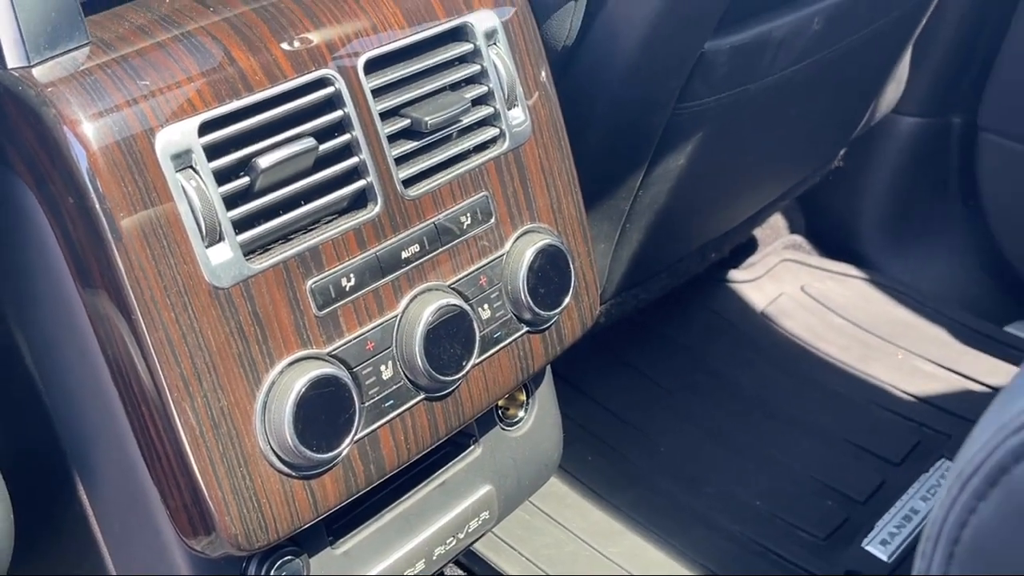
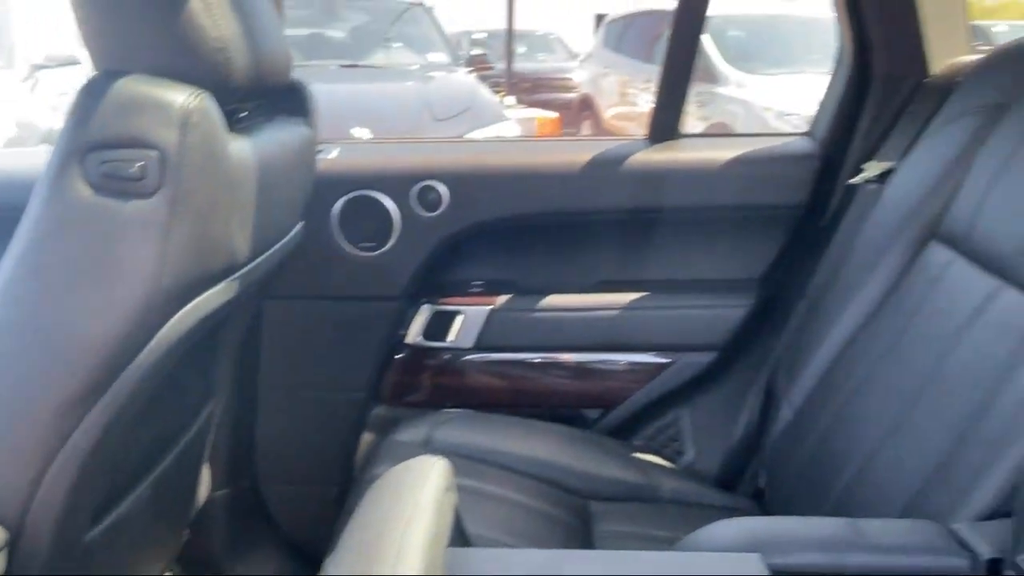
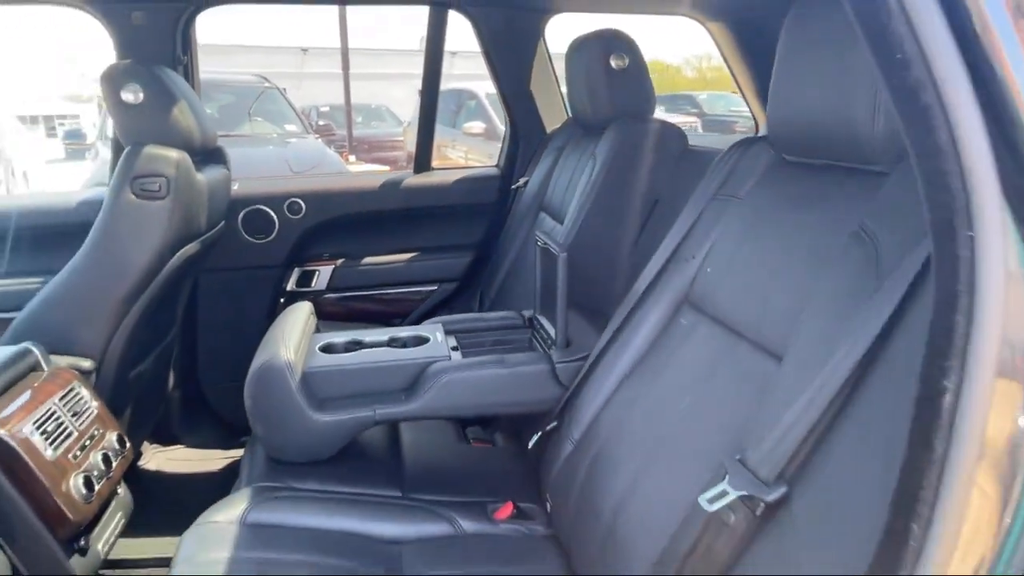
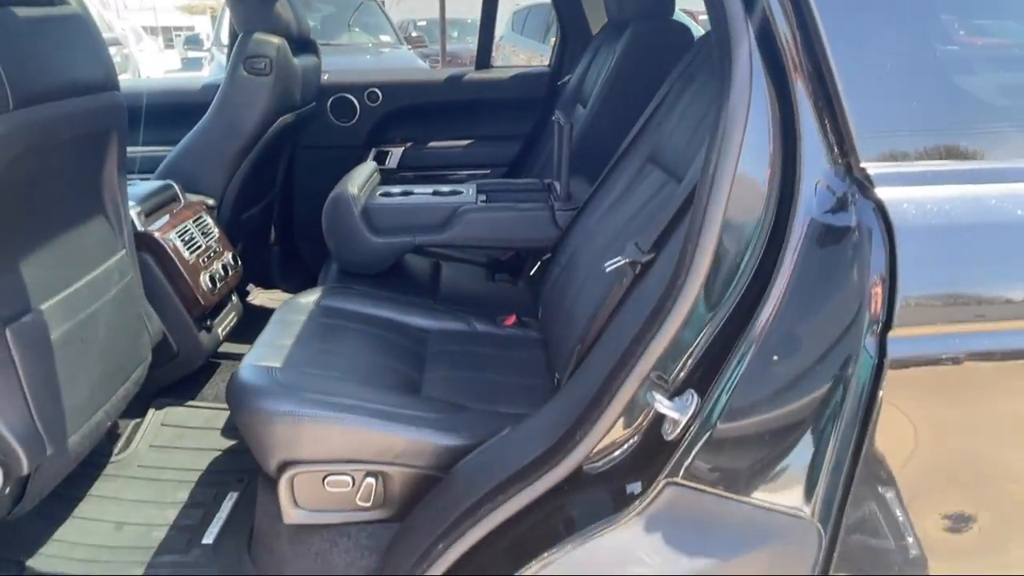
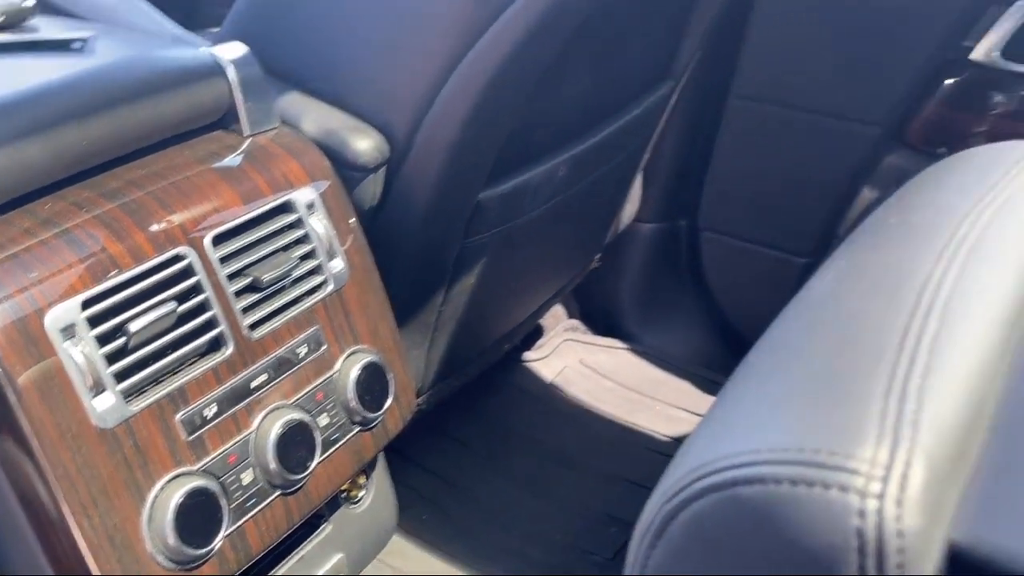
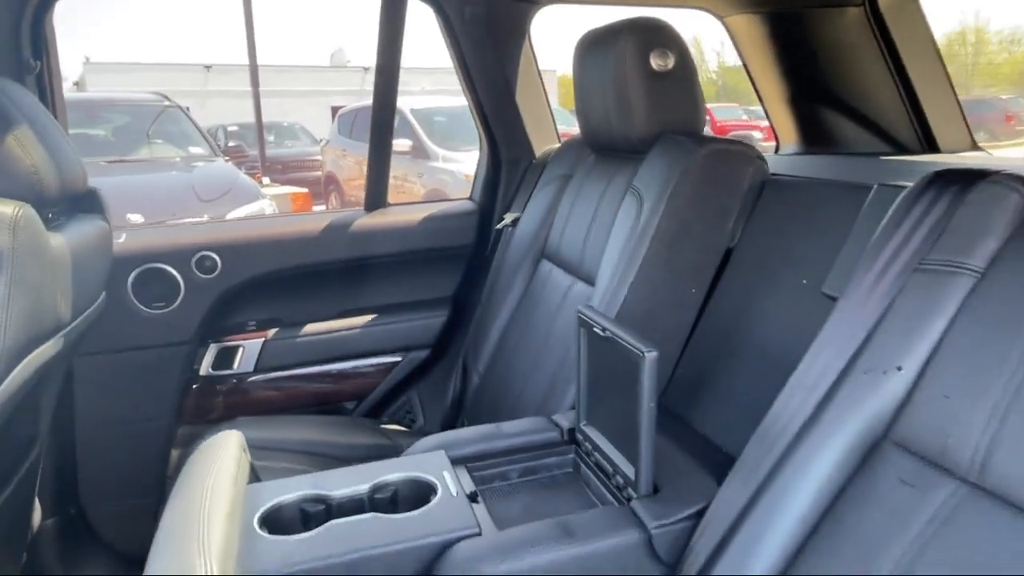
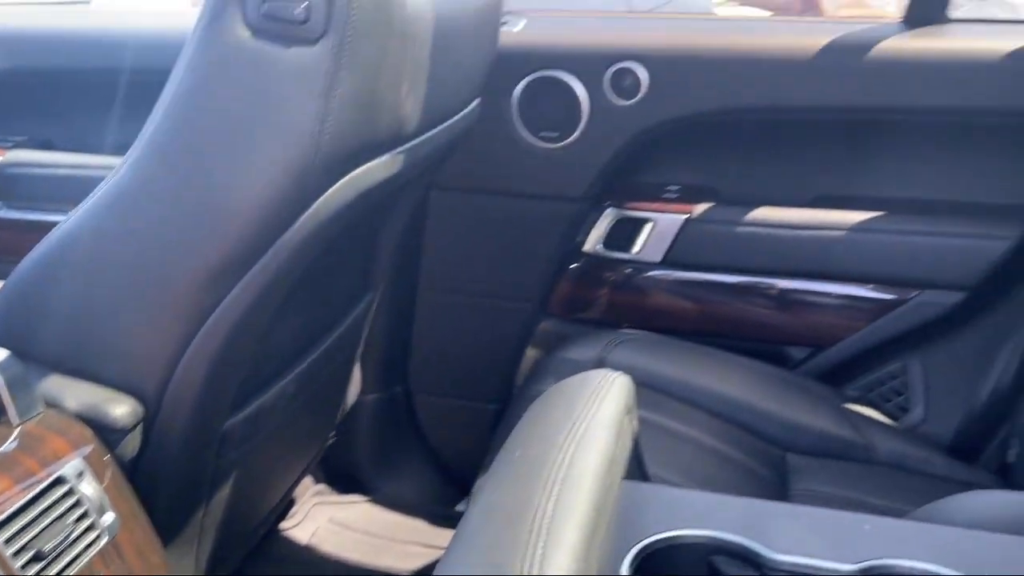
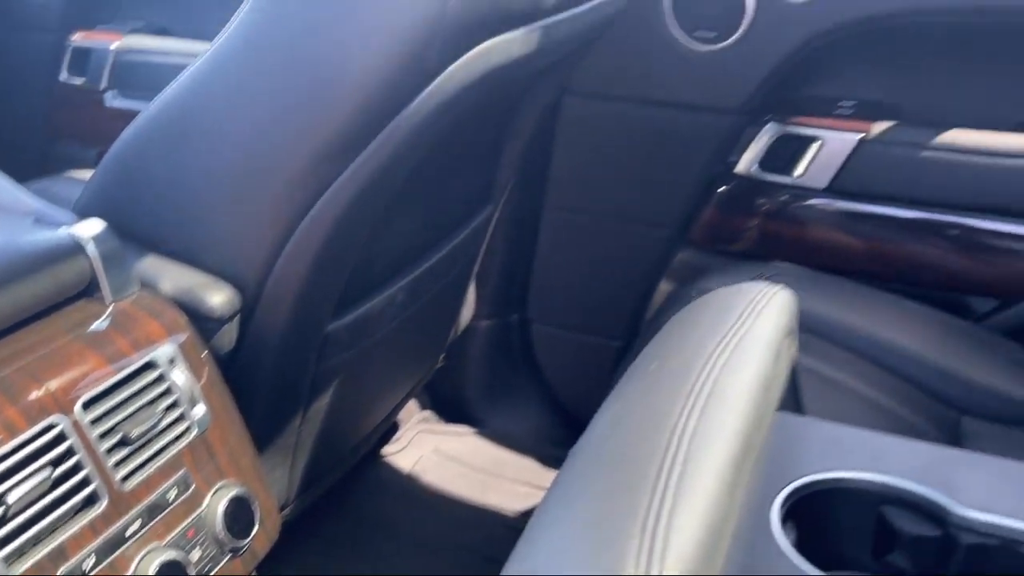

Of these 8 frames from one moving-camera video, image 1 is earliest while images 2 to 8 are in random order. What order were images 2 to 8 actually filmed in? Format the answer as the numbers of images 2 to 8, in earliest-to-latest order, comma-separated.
5, 8, 7, 2, 6, 3, 4
